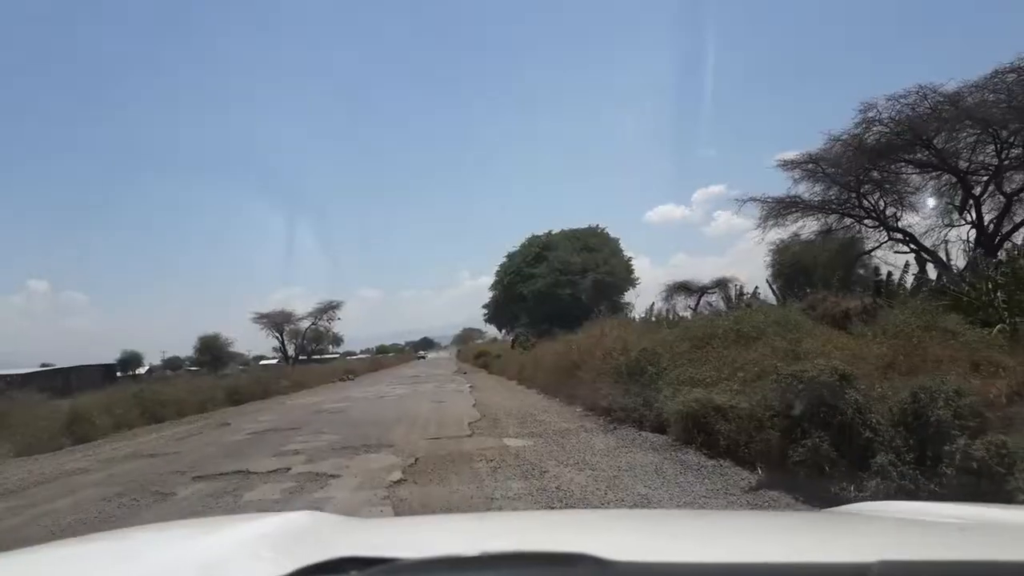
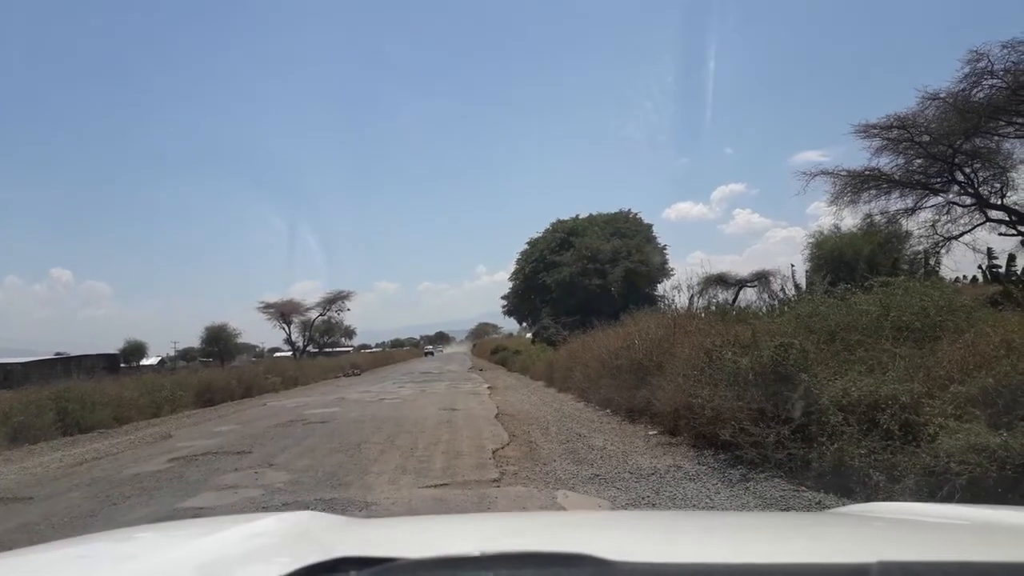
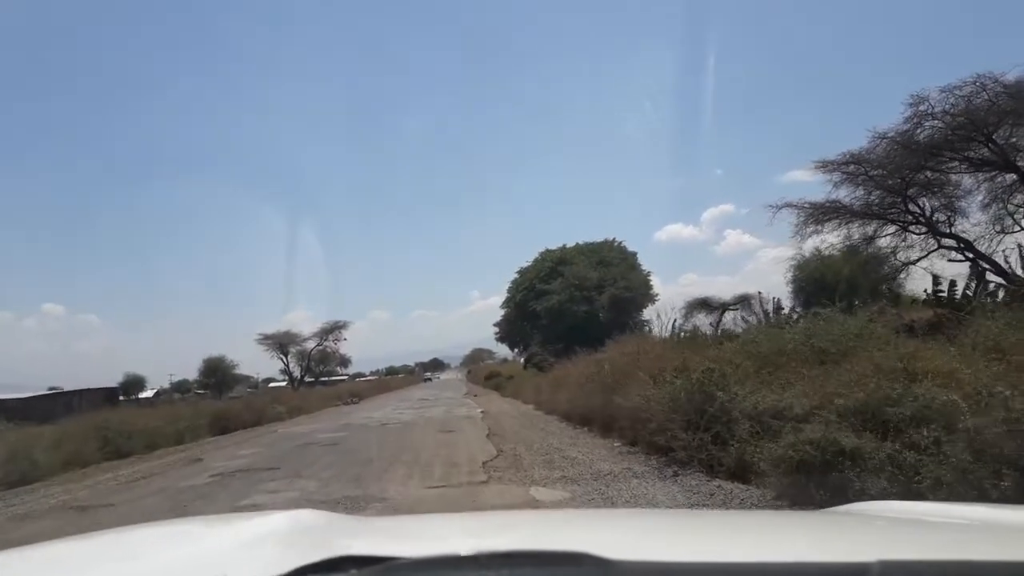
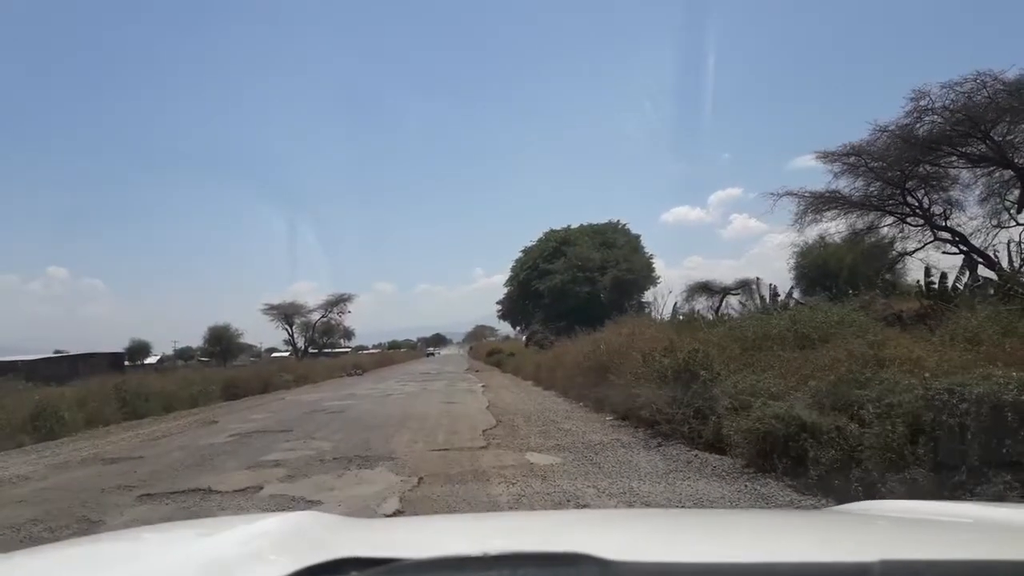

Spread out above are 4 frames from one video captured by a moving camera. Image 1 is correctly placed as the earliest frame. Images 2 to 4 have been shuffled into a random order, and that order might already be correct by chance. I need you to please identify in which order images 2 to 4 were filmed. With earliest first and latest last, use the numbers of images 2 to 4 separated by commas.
4, 3, 2
